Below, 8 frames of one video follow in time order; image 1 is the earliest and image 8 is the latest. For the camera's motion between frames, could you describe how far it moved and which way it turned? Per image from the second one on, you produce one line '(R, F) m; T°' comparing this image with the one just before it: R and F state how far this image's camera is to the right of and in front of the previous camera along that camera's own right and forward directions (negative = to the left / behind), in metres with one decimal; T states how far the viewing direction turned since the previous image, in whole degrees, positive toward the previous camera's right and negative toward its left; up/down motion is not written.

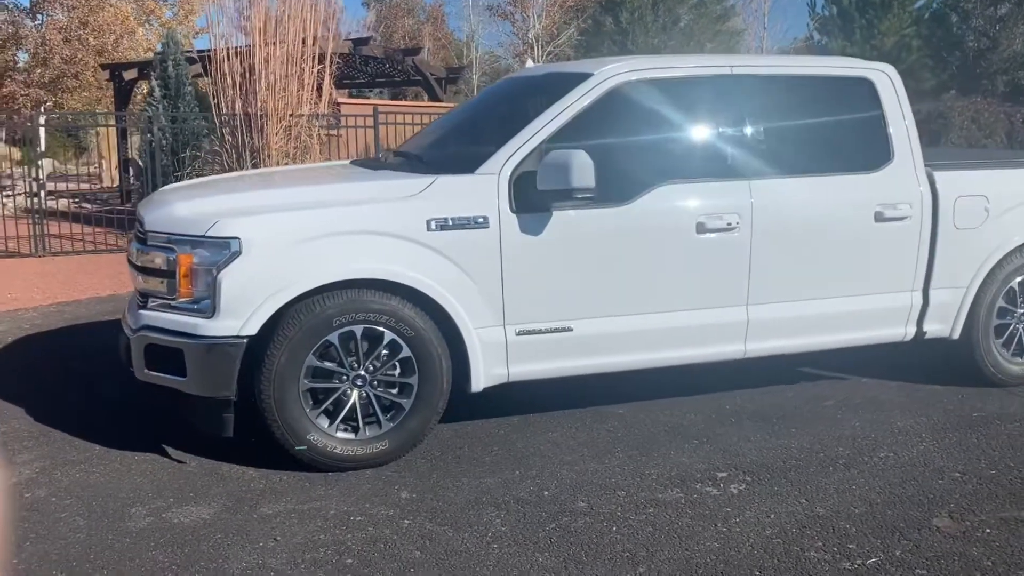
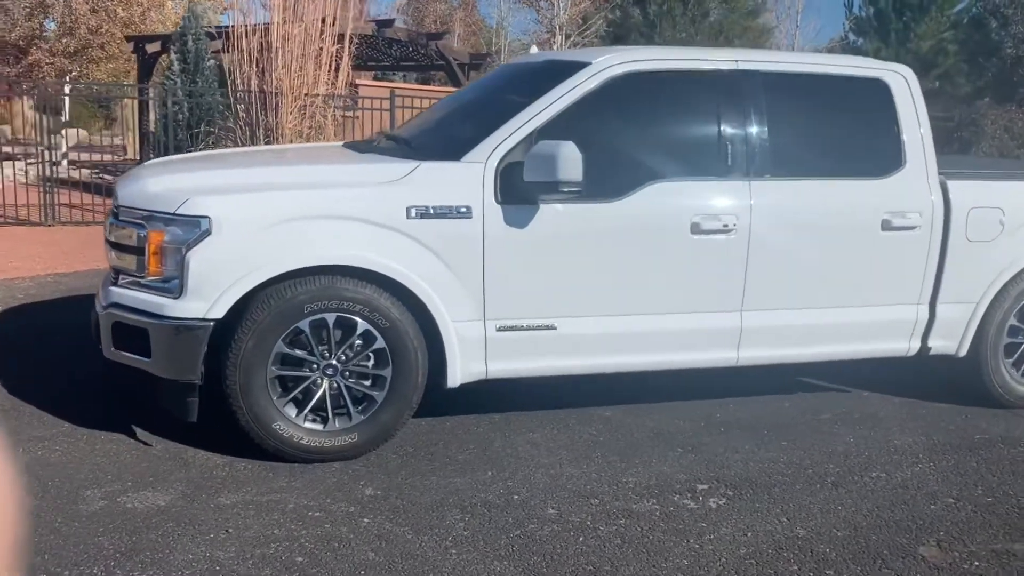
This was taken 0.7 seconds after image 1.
(+0.2, +0.2) m; -2°
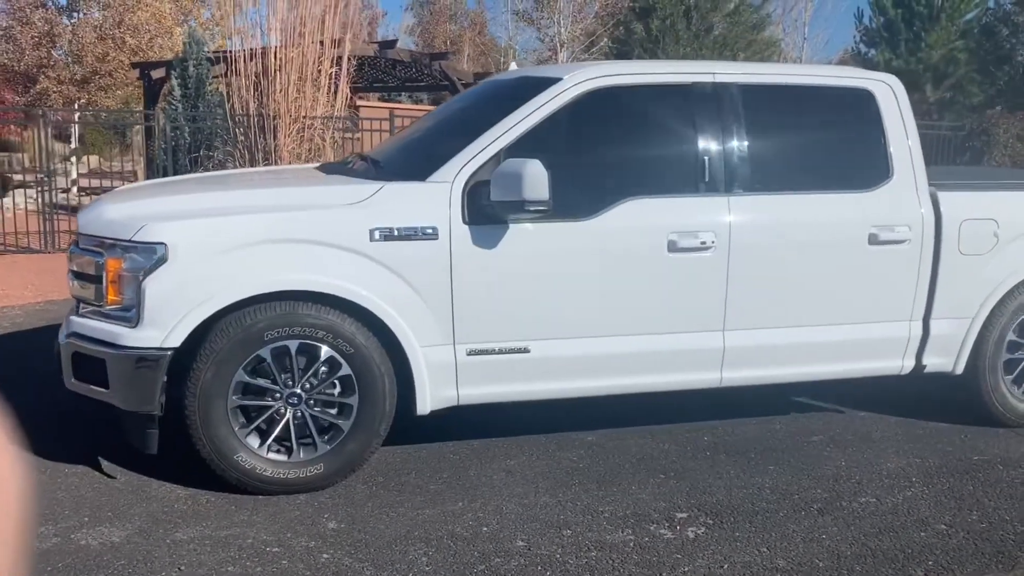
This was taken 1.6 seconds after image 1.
(+0.2, +0.2) m; -1°
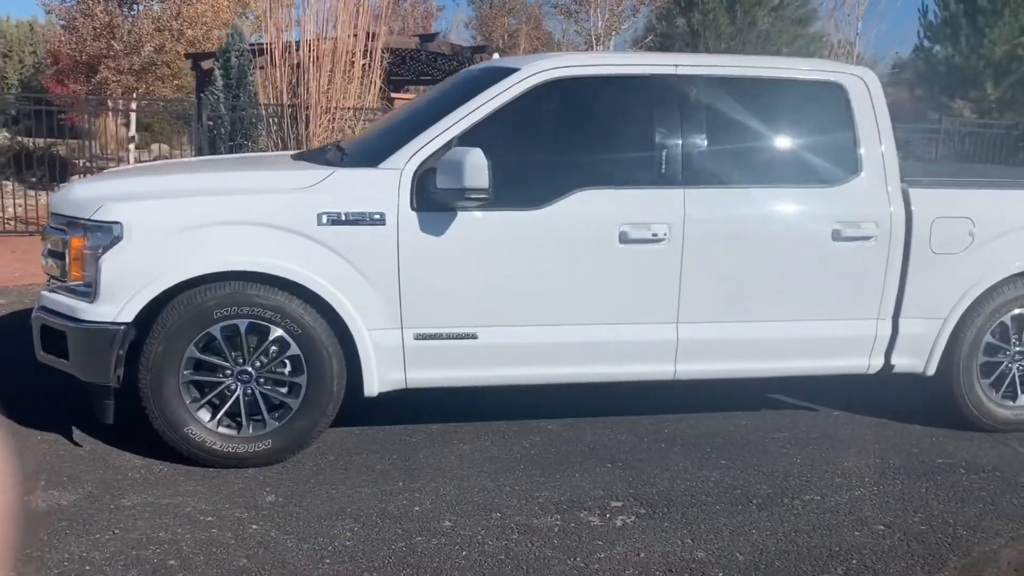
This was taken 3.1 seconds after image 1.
(+0.6, 0.0) m; -4°
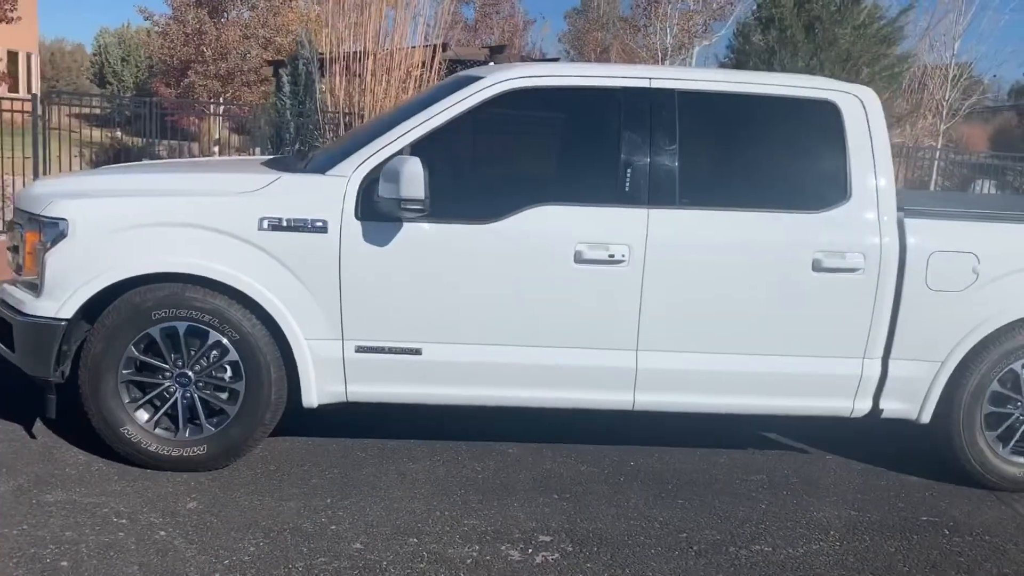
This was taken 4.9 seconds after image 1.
(+0.7, +0.2) m; -6°
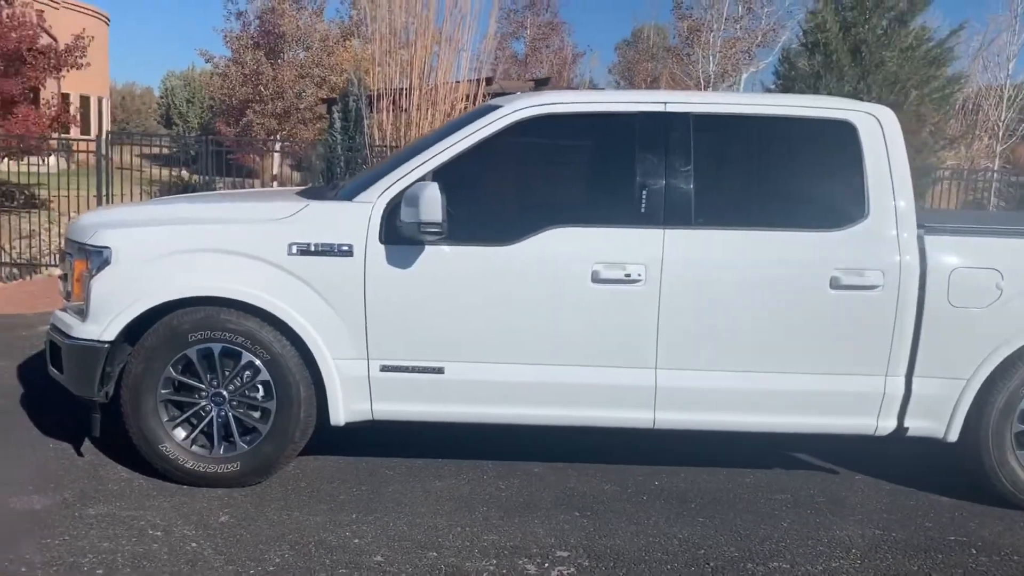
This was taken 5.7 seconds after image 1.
(+0.2, -0.1) m; -4°
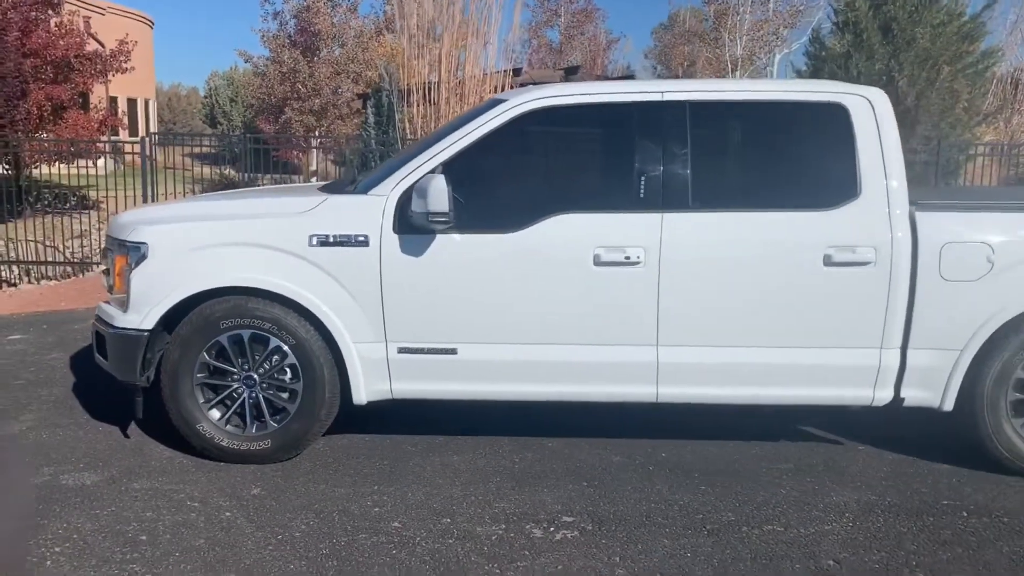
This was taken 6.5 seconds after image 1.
(+0.2, -0.3) m; -3°
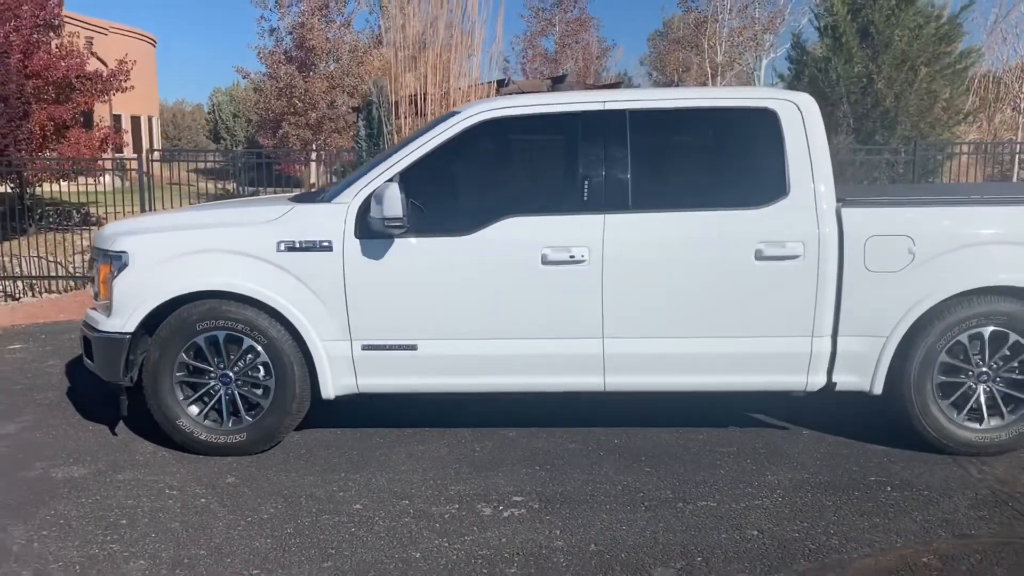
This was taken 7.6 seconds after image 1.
(+0.3, -0.4) m; -1°
